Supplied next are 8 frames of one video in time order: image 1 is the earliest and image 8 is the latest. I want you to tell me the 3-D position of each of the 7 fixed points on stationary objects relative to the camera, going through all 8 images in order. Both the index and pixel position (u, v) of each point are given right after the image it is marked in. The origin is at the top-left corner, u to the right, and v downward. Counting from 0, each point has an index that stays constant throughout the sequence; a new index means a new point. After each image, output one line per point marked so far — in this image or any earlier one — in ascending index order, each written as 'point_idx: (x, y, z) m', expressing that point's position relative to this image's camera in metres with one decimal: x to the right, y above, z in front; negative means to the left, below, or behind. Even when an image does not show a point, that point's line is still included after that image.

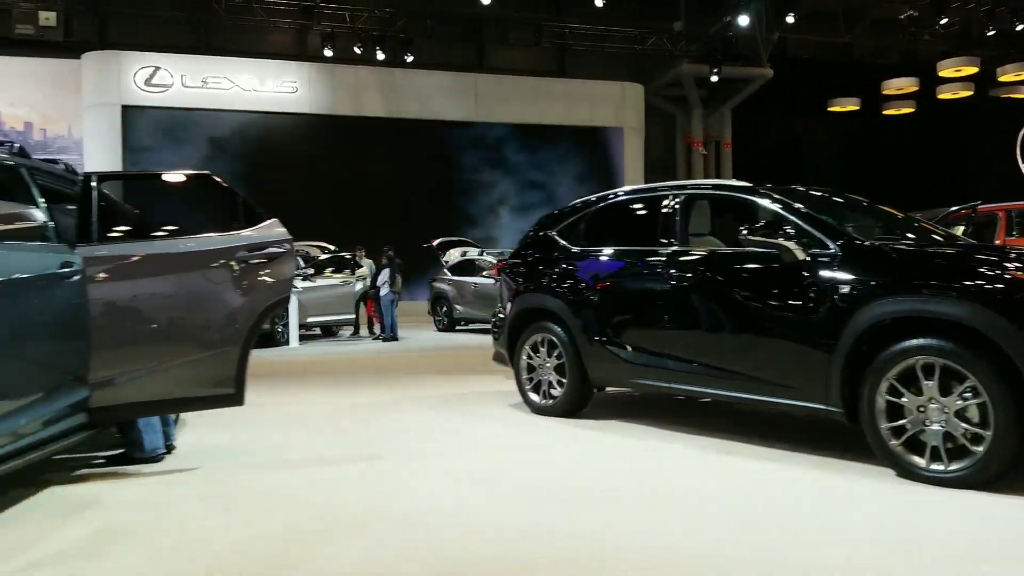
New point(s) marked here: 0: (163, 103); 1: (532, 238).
0: (-7.5, +3.9, +16.9) m
1: (+0.1, +0.3, +5.9) m
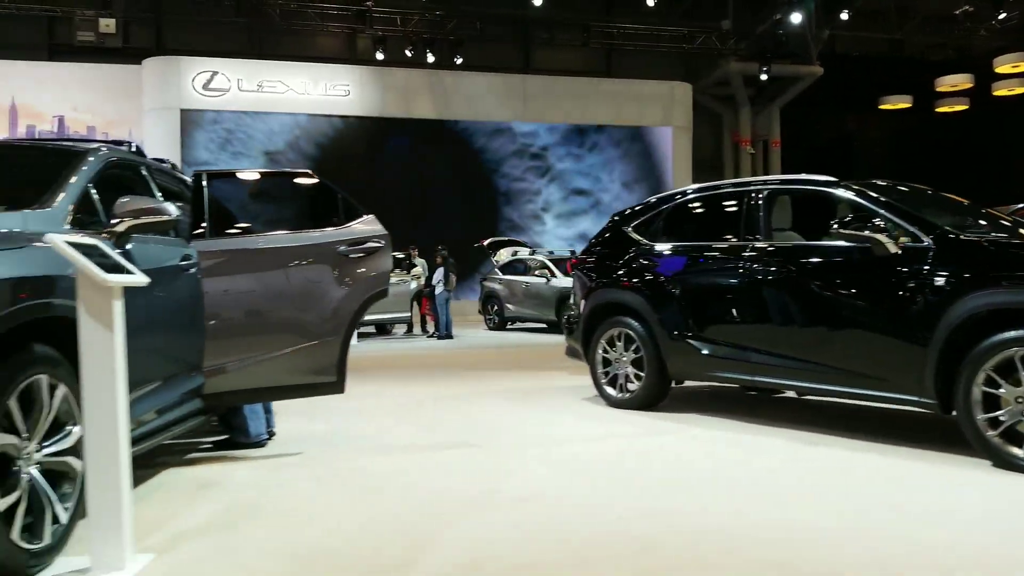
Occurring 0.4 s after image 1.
0: (-6.4, +3.9, +17.4) m
1: (+0.7, +0.4, +6.0) m
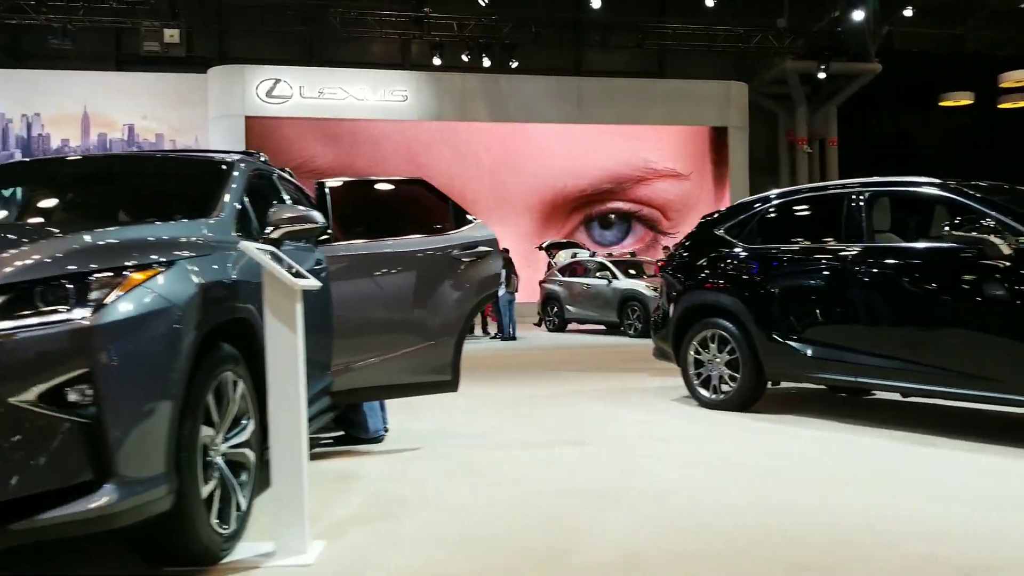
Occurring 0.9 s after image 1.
0: (-5.1, +3.9, +17.8) m
1: (+1.3, +0.4, +6.0) m
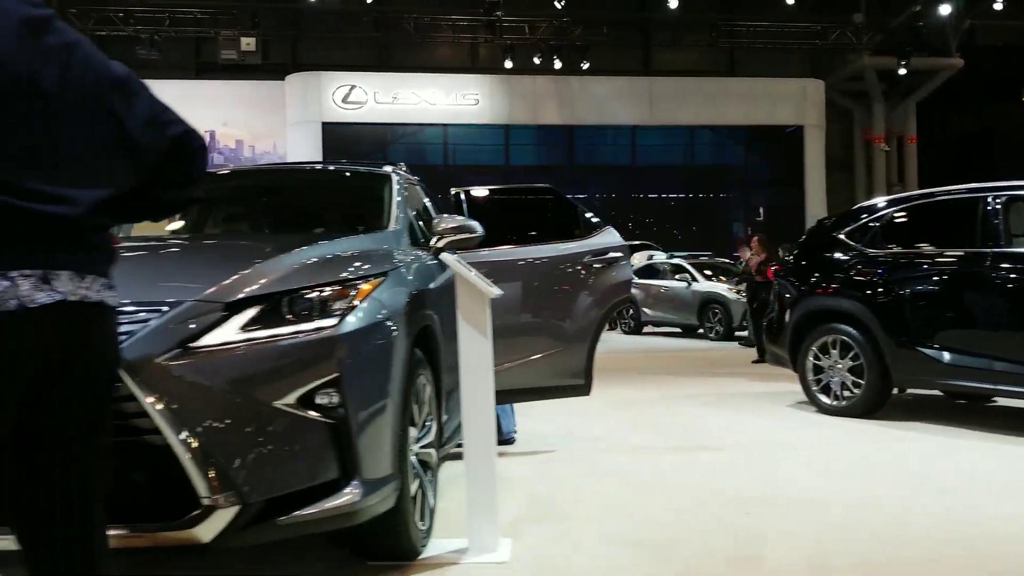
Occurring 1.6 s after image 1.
0: (-3.5, +3.8, +18.2) m
1: (+2.2, +0.3, +6.0) m
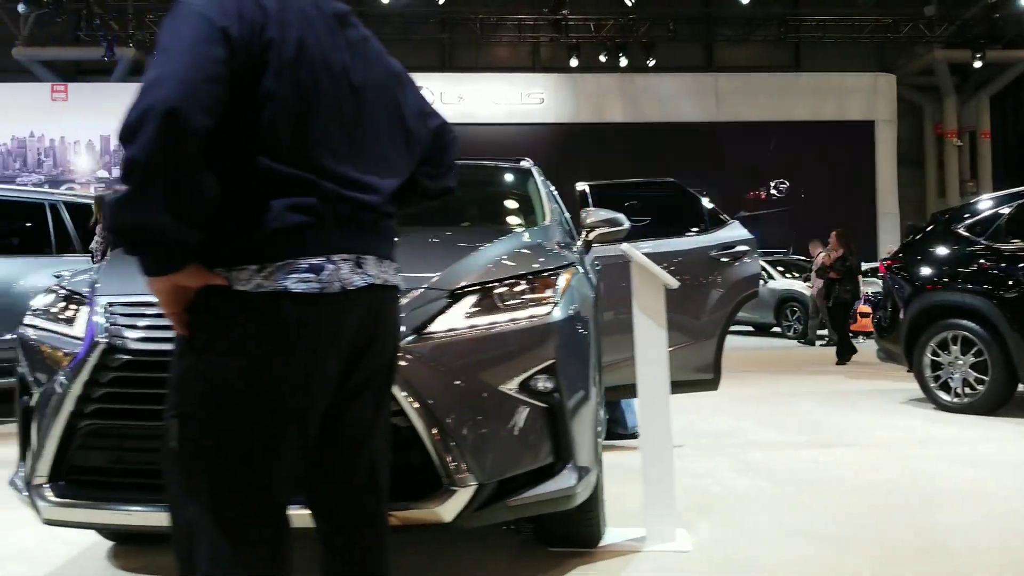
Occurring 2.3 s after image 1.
0: (-1.9, +3.9, +18.4) m
1: (+3.0, +0.4, +5.9) m
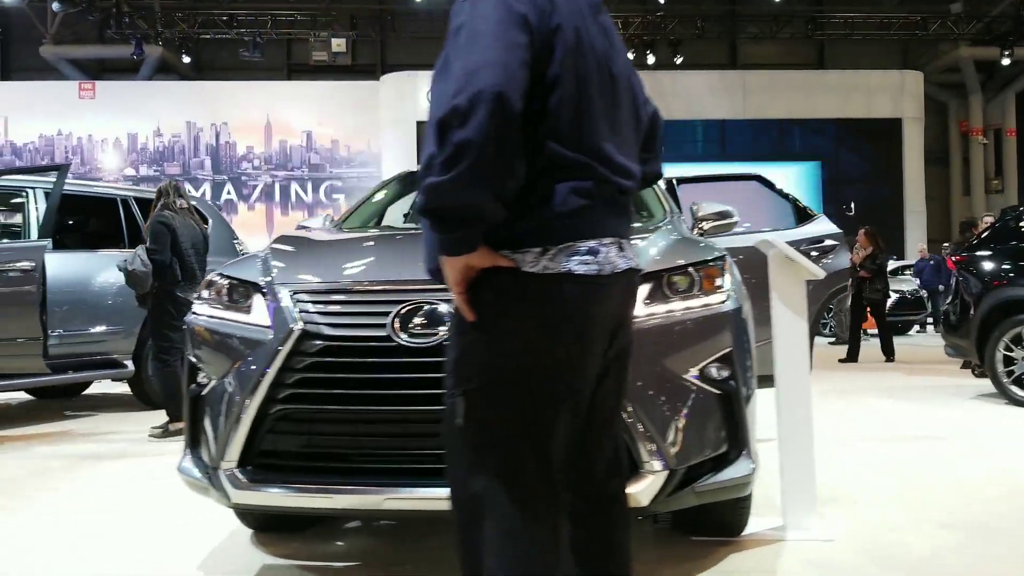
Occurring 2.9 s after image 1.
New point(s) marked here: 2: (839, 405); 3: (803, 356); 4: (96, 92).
0: (-1.3, +3.9, +18.4) m
1: (+3.5, +0.4, +5.9) m
2: (+2.3, -0.8, +5.7) m
3: (+1.0, -0.2, +2.8) m
4: (-9.0, +4.3, +17.4) m
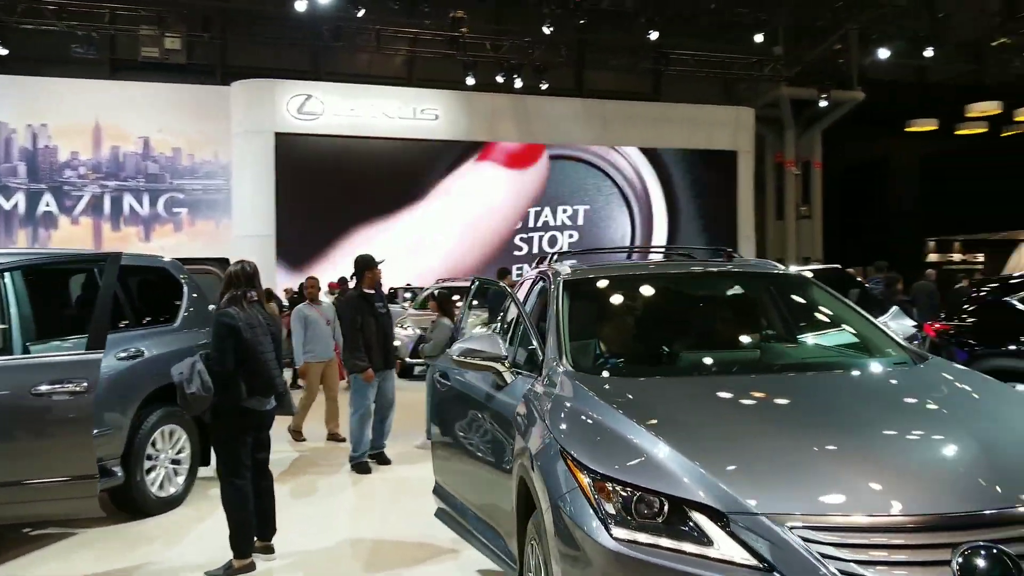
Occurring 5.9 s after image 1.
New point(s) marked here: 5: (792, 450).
0: (-4.0, +3.3, +17.4) m
1: (+3.8, -0.2, +6.5) m
2: (+2.7, -1.4, +5.9) m
3: (+2.1, -0.8, +2.9) m
4: (-11.2, +3.7, +14.6) m
5: (+0.8, -0.5, +2.3) m
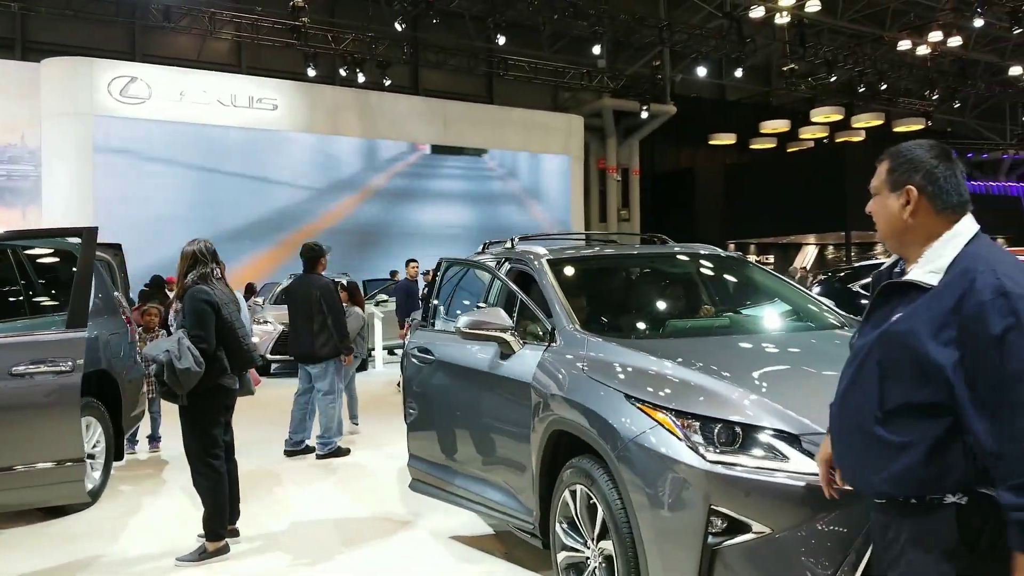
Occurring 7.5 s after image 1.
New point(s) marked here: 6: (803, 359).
0: (-7.1, +3.4, +16.4) m
1: (+3.0, -0.1, +7.6) m
2: (+2.1, -1.3, +6.8) m
3: (+2.2, -0.7, +3.7) m
4: (-13.5, +3.7, +12.0) m
5: (+1.1, -0.3, +2.8) m
6: (+1.1, -0.3, +3.1) m
